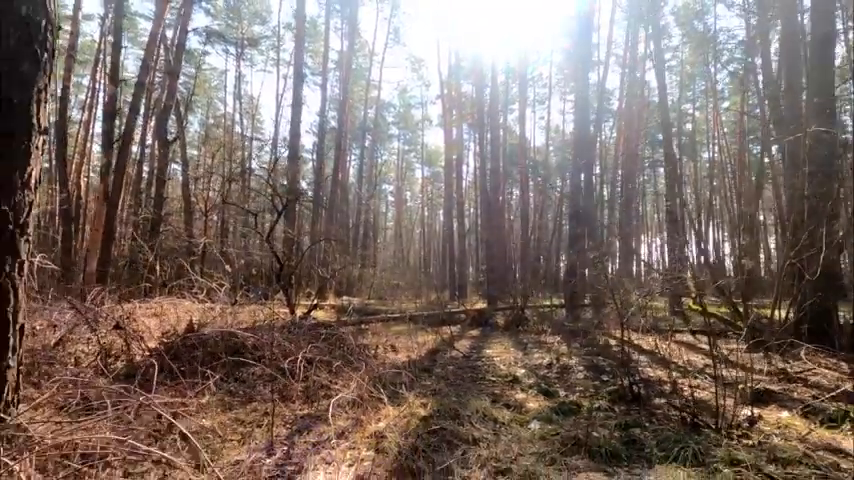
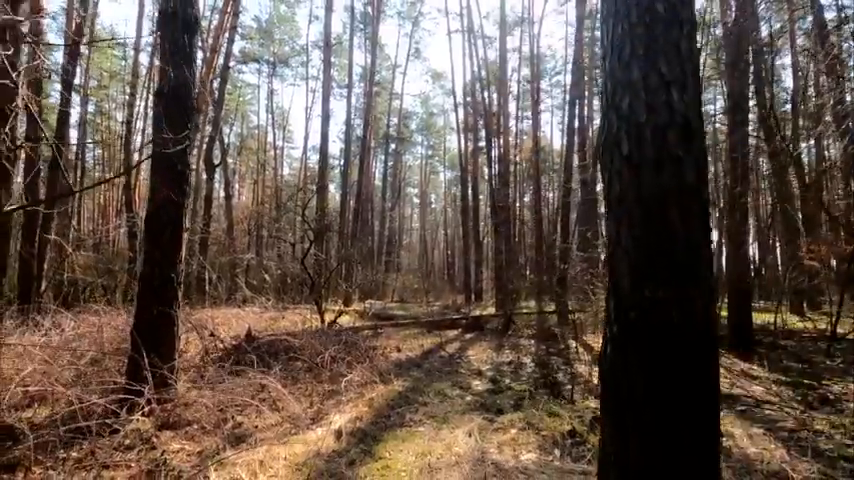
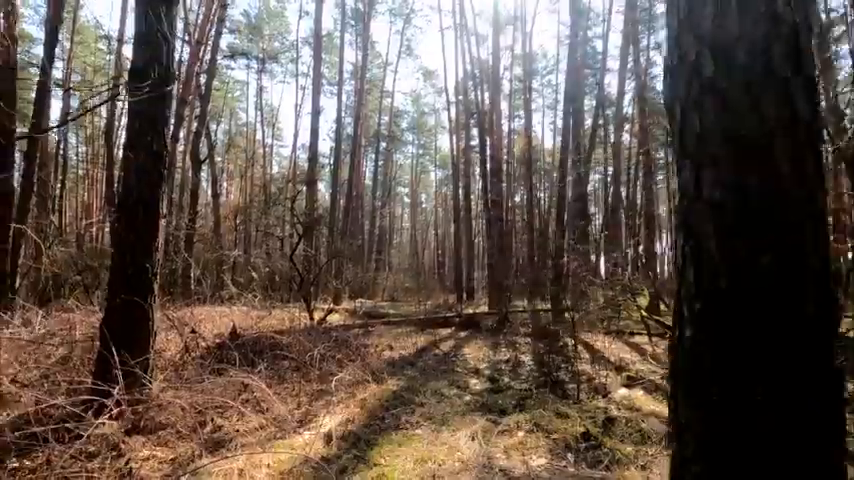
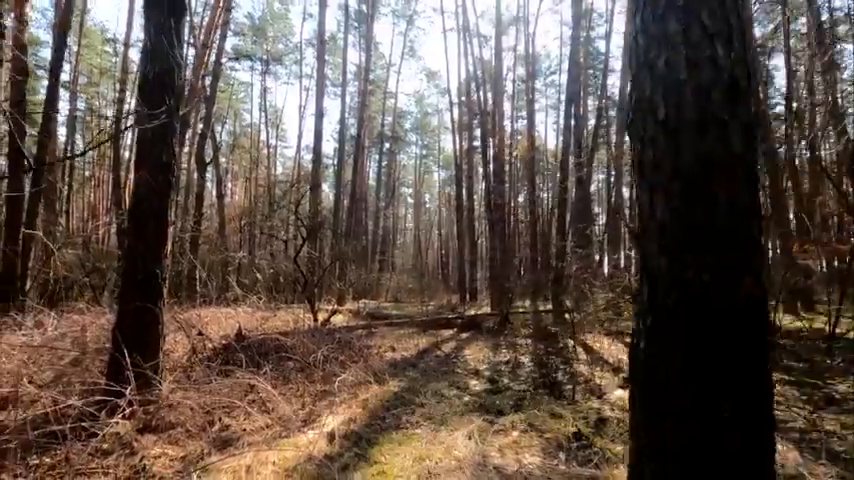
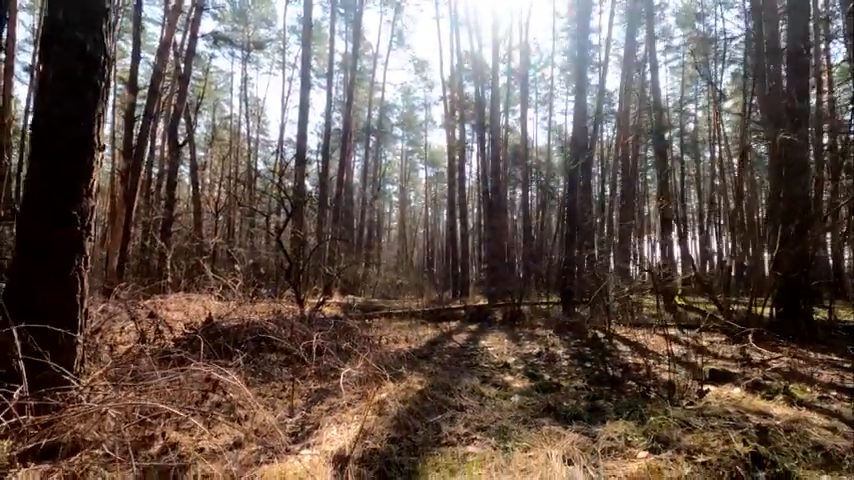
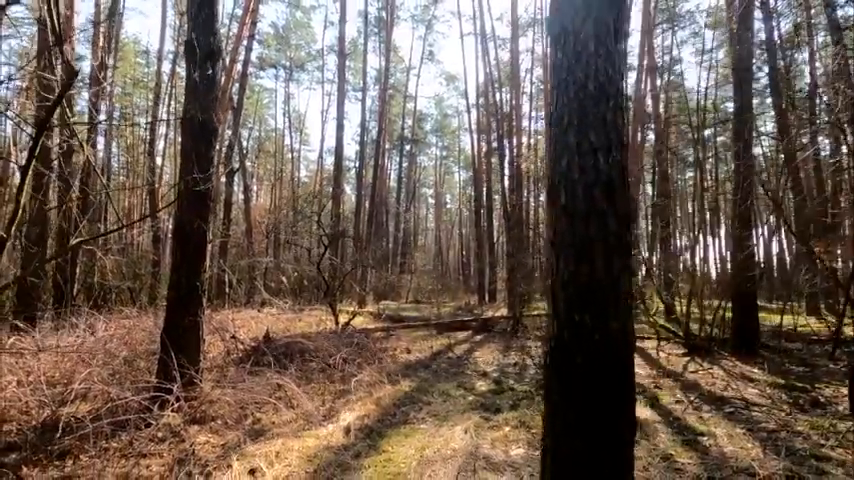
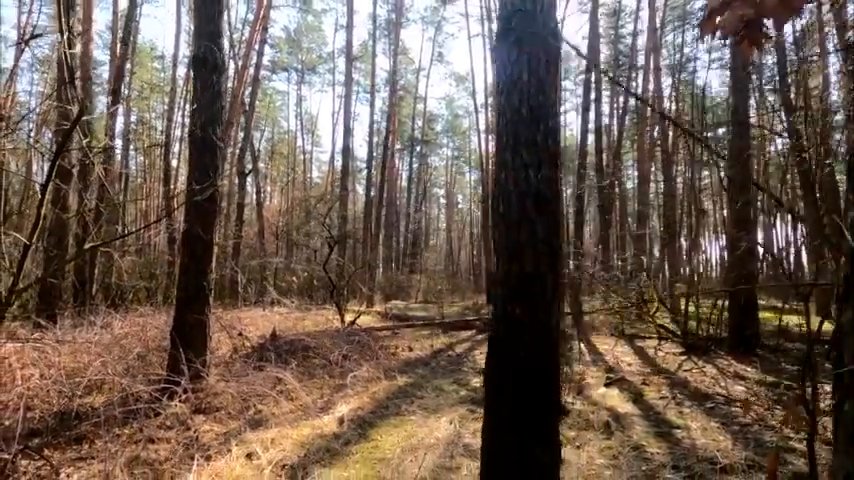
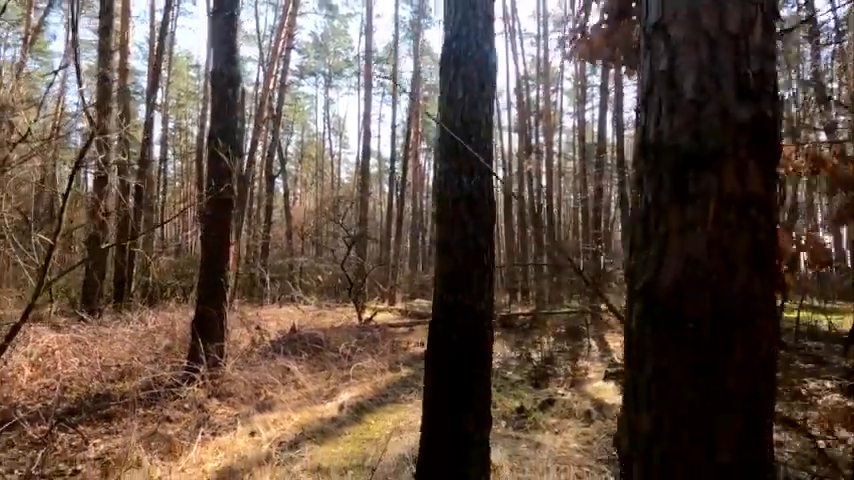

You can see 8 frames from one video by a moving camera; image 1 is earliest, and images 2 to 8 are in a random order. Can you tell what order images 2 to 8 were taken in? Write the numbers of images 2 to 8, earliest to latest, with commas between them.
5, 3, 4, 2, 6, 7, 8
